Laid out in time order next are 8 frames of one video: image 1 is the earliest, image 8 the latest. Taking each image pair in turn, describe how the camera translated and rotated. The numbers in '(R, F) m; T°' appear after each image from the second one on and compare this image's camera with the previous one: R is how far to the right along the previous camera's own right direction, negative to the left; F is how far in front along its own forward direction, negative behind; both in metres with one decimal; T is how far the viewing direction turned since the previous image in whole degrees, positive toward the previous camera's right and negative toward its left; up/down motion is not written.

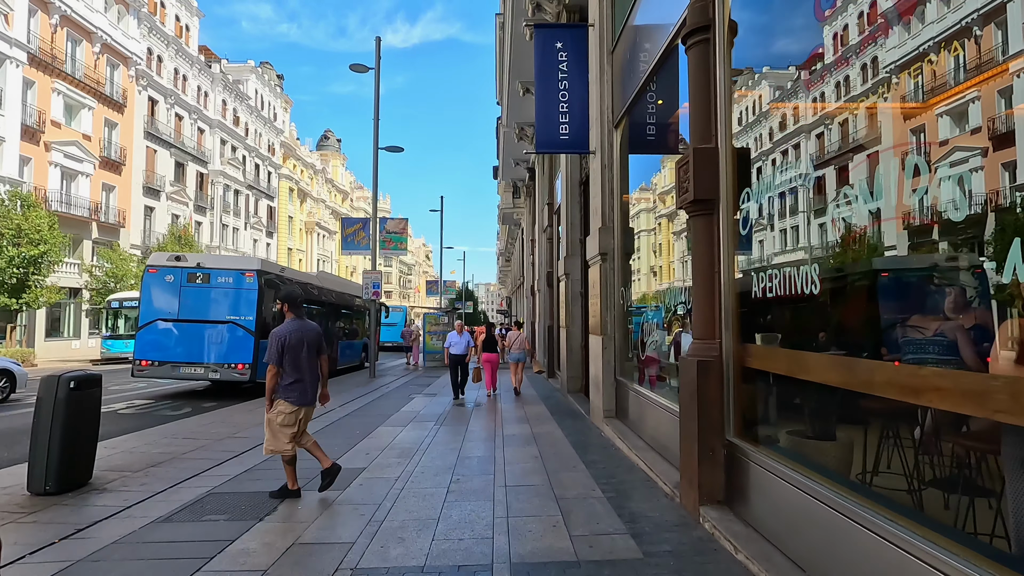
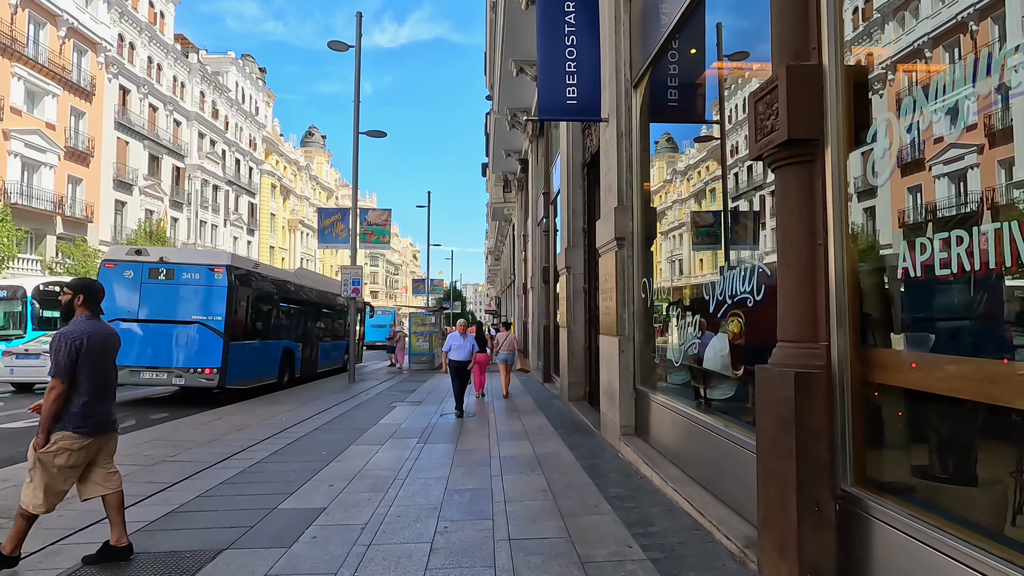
(-0.1, +1.5) m; +1°
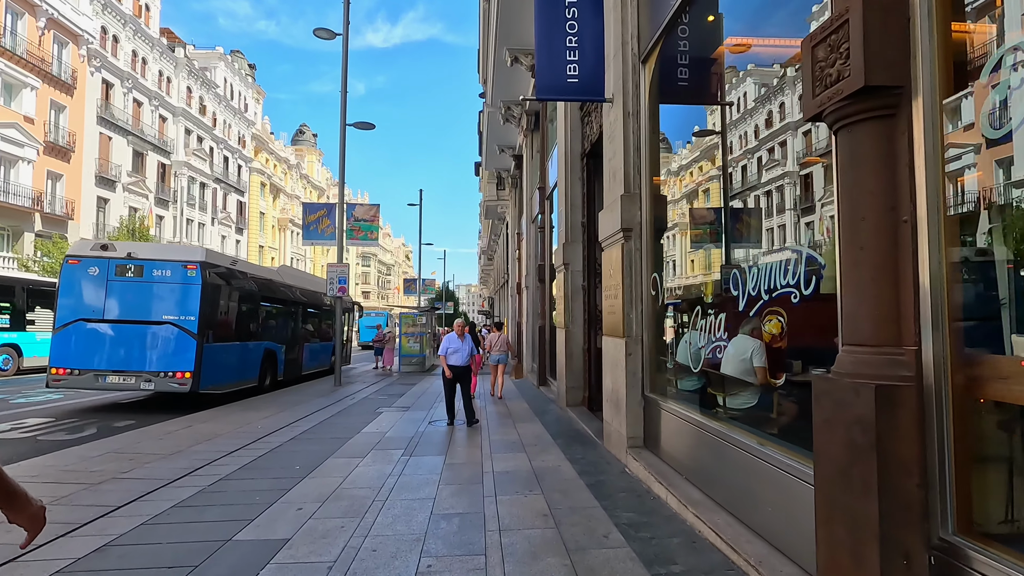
(0.0, +0.7) m; +1°
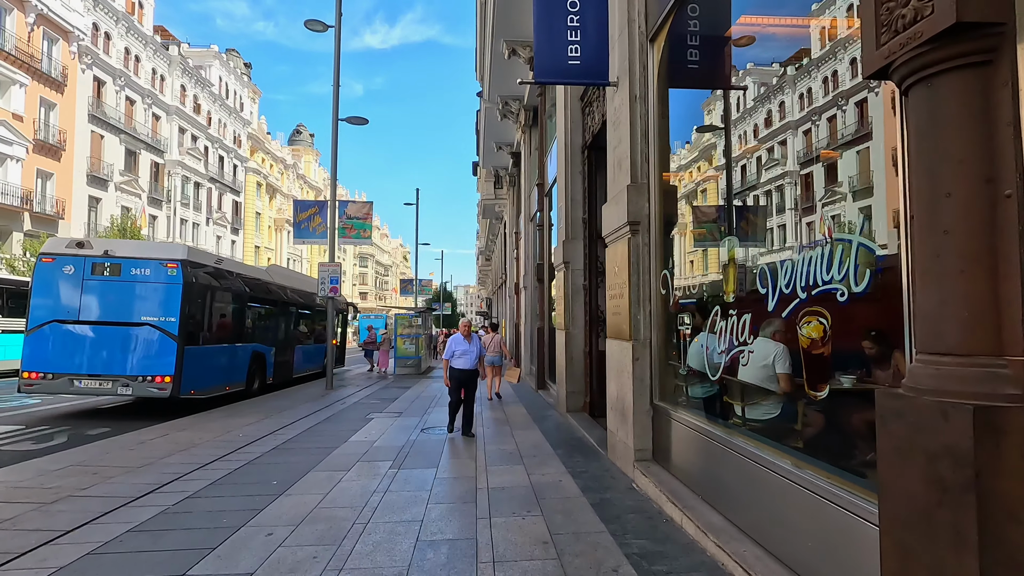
(0.0, +0.5) m; 0°
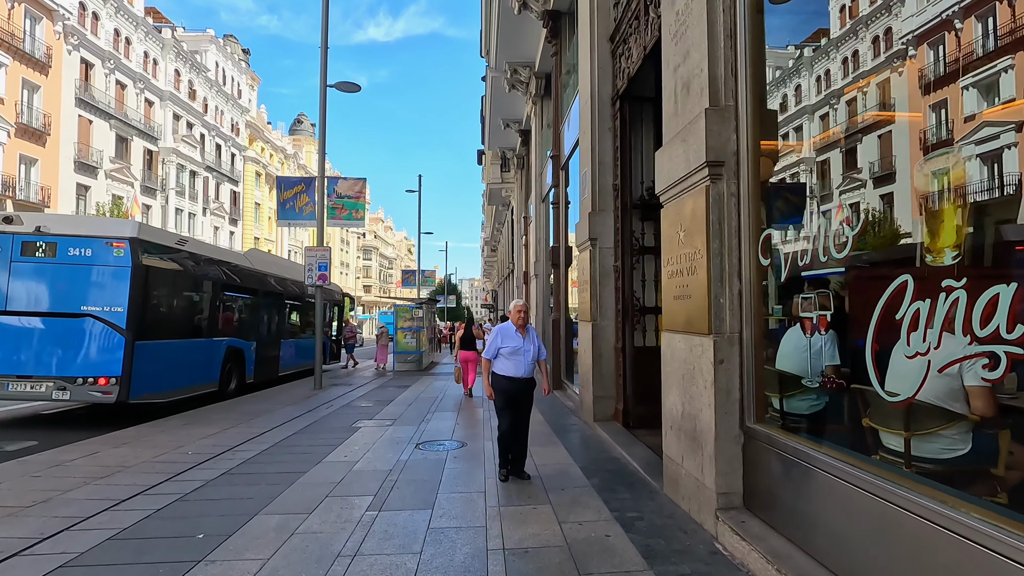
(-0.2, +1.8) m; -1°
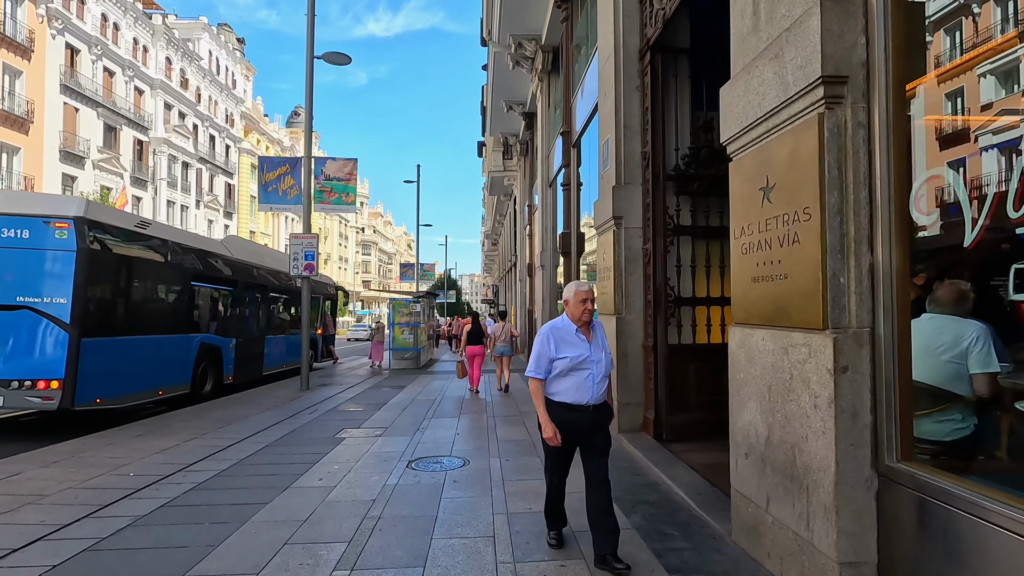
(-0.1, +1.3) m; 0°
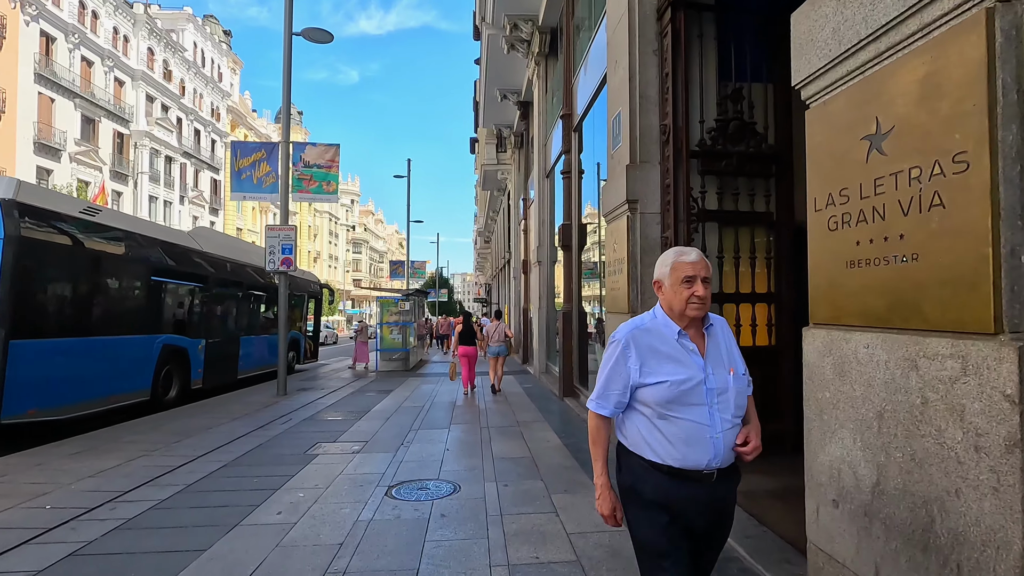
(-0.1, +1.0) m; +1°
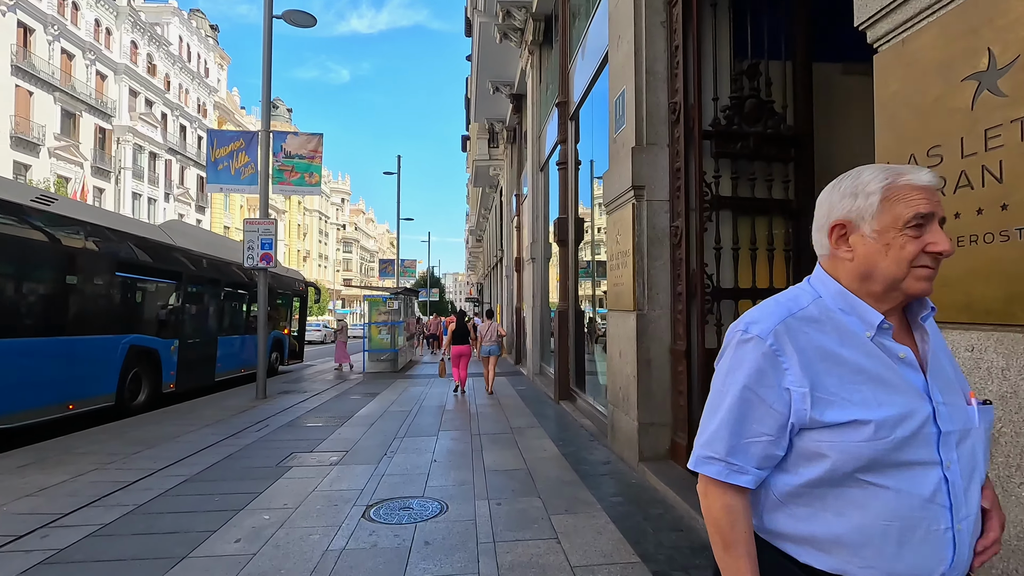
(0.0, +0.6) m; +1°
